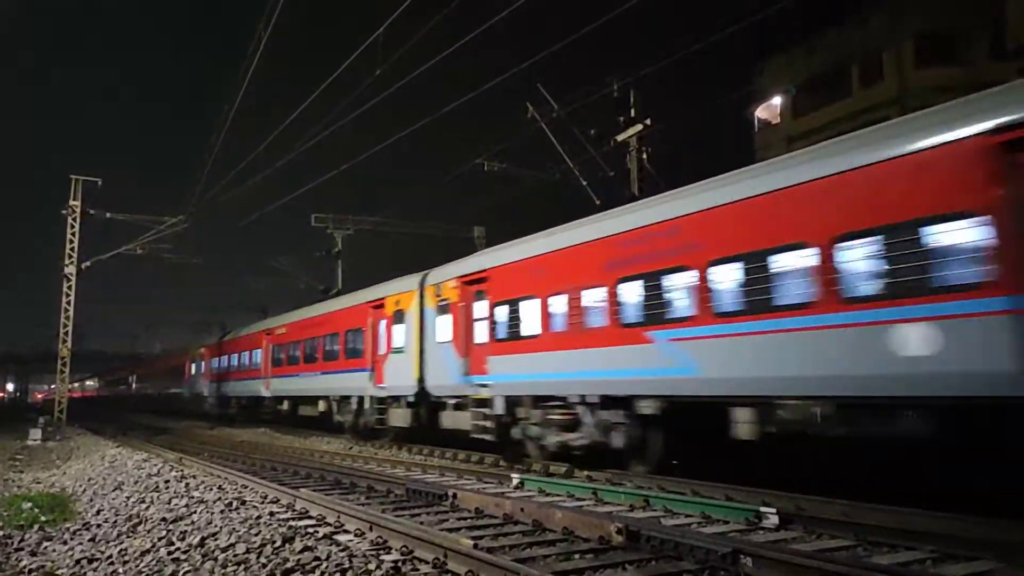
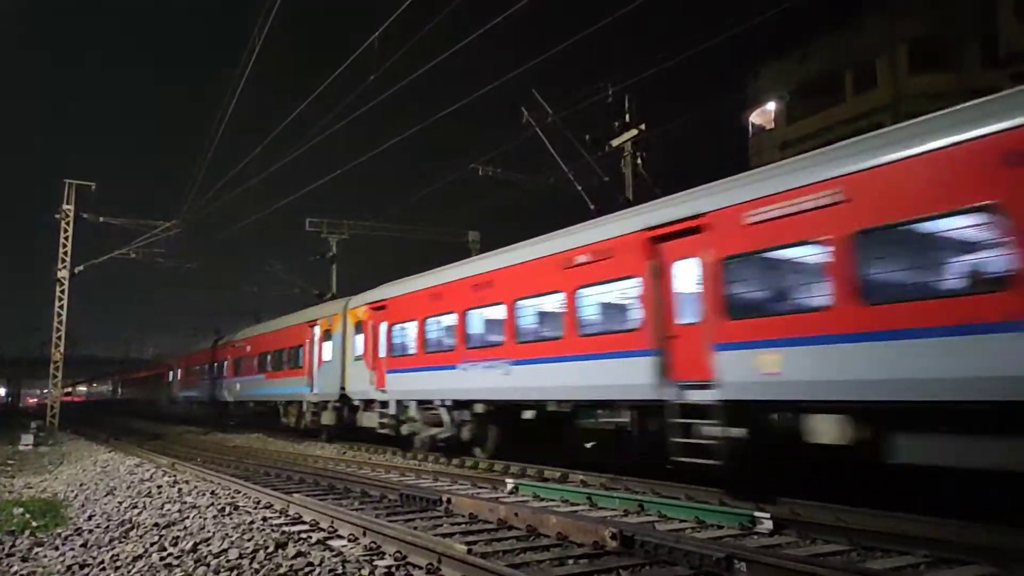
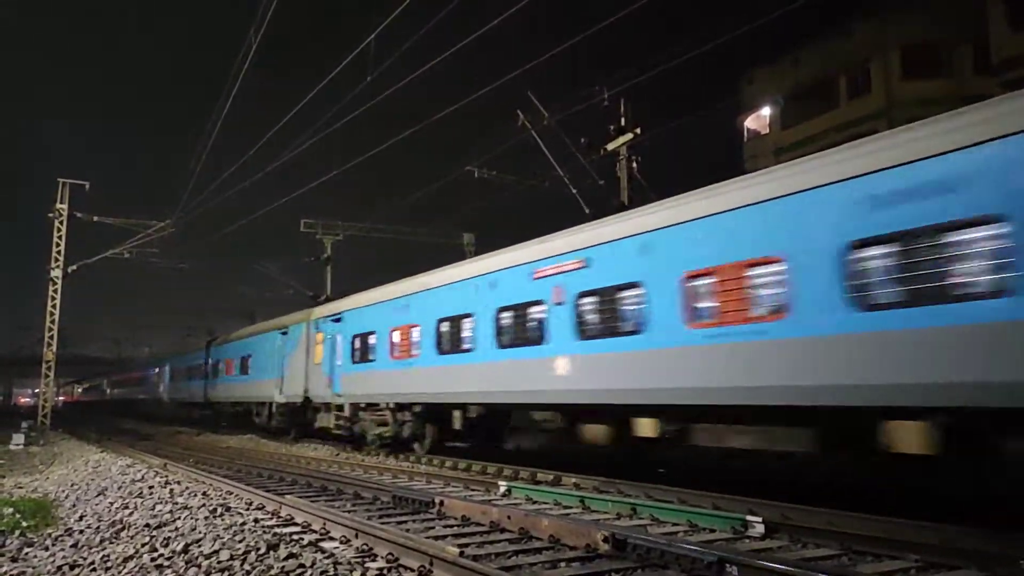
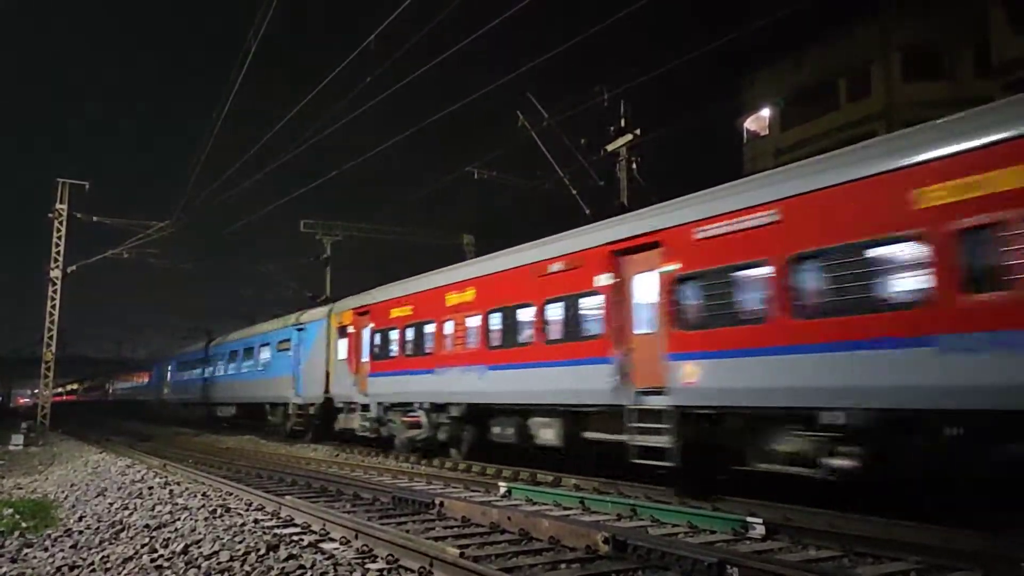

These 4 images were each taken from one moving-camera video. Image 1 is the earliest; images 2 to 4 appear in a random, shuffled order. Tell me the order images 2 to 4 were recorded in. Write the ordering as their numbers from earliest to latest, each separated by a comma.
2, 4, 3
